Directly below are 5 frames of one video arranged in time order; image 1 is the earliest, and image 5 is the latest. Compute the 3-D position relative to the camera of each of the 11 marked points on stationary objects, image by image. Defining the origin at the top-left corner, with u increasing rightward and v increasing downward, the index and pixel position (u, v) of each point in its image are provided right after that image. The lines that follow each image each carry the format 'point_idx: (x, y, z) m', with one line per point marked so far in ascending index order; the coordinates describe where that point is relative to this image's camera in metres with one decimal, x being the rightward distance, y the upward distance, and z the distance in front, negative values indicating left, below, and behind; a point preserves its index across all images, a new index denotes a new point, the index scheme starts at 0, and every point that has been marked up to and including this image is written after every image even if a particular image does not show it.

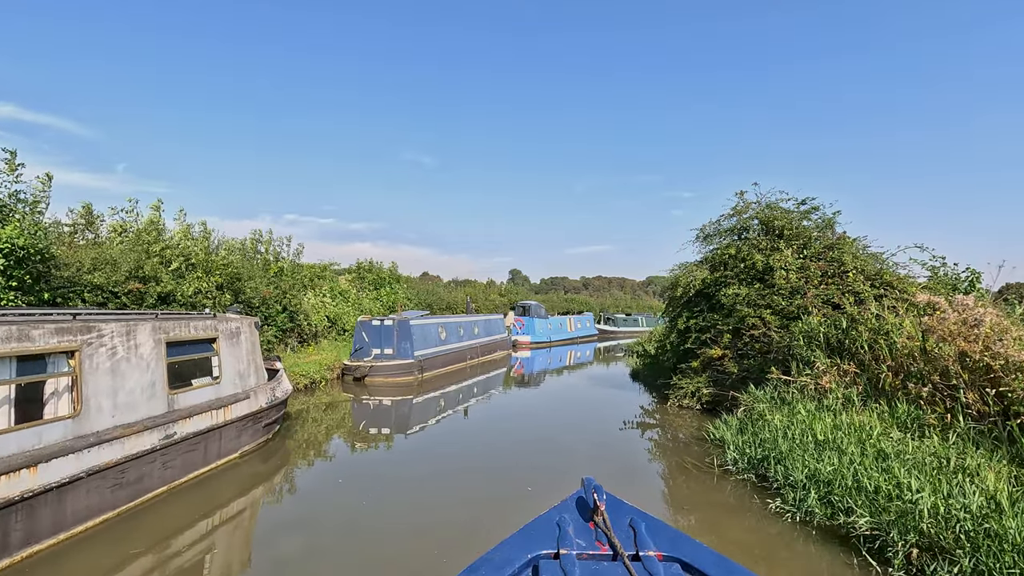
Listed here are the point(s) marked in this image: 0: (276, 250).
0: (-8.2, +1.2, +17.2) m
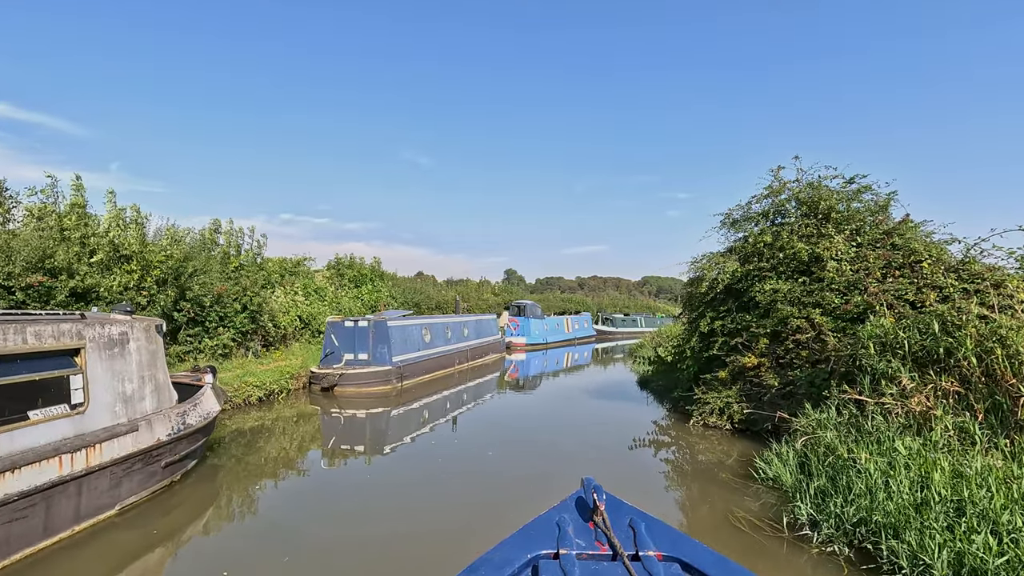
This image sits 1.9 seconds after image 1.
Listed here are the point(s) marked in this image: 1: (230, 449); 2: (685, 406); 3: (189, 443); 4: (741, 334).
0: (-8.4, +1.3, +15.3) m
1: (-4.9, -2.8, +8.9) m
2: (+3.6, -2.5, +10.7) m
3: (-3.7, -1.8, +5.8) m
4: (+4.1, -0.8, +9.0) m
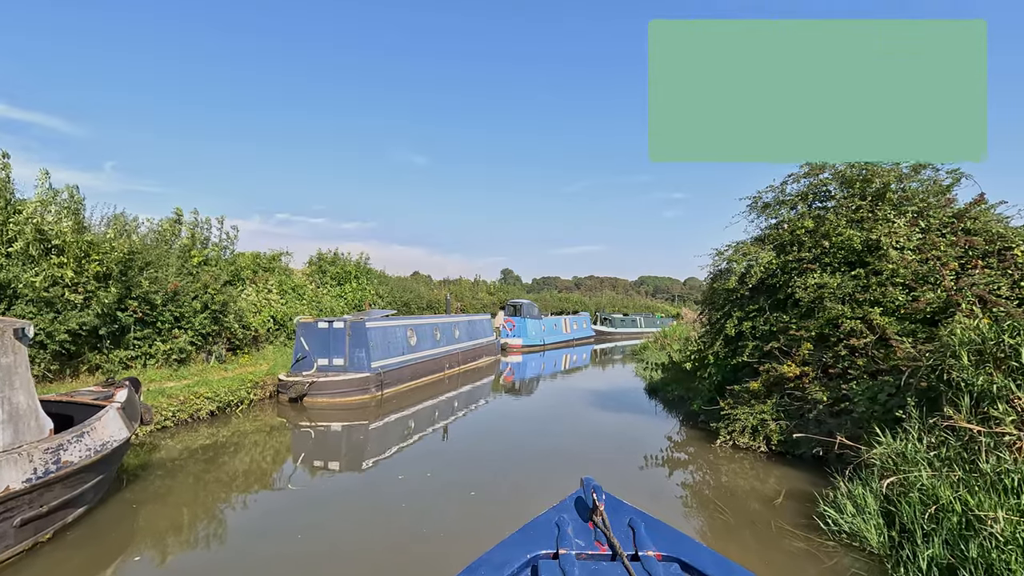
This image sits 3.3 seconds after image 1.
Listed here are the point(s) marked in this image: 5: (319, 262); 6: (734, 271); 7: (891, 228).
0: (-8.5, +1.4, +13.8) m
1: (-5.0, -2.7, +7.4) m
2: (+3.5, -2.4, +9.3) m
3: (-3.8, -1.7, +4.3) m
4: (+4.0, -0.7, +7.6) m
5: (-7.6, +1.0, +20.0) m
6: (+3.6, +0.3, +8.1) m
7: (+5.0, +0.8, +6.7) m
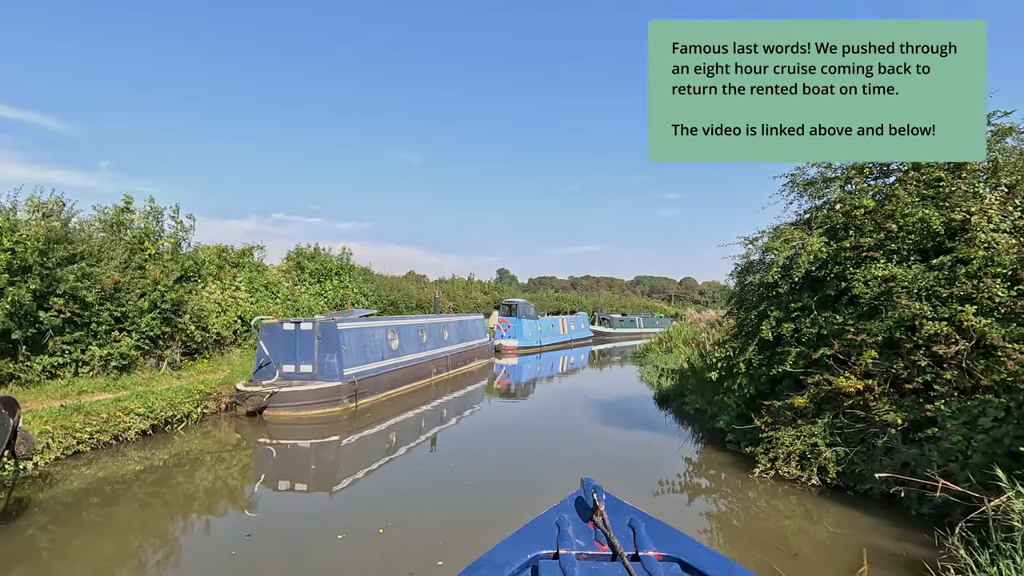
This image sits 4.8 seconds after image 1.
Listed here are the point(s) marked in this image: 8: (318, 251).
0: (-8.7, +1.5, +12.3) m
1: (-5.1, -2.7, +5.9) m
2: (+3.4, -2.3, +7.8) m
3: (-3.9, -1.6, +2.8) m
4: (+3.8, -0.7, +6.2) m
5: (-7.8, +1.1, +18.5) m
6: (+3.5, +0.4, +6.7) m
7: (+4.9, +0.9, +5.3) m
8: (-7.1, +1.4, +18.7) m
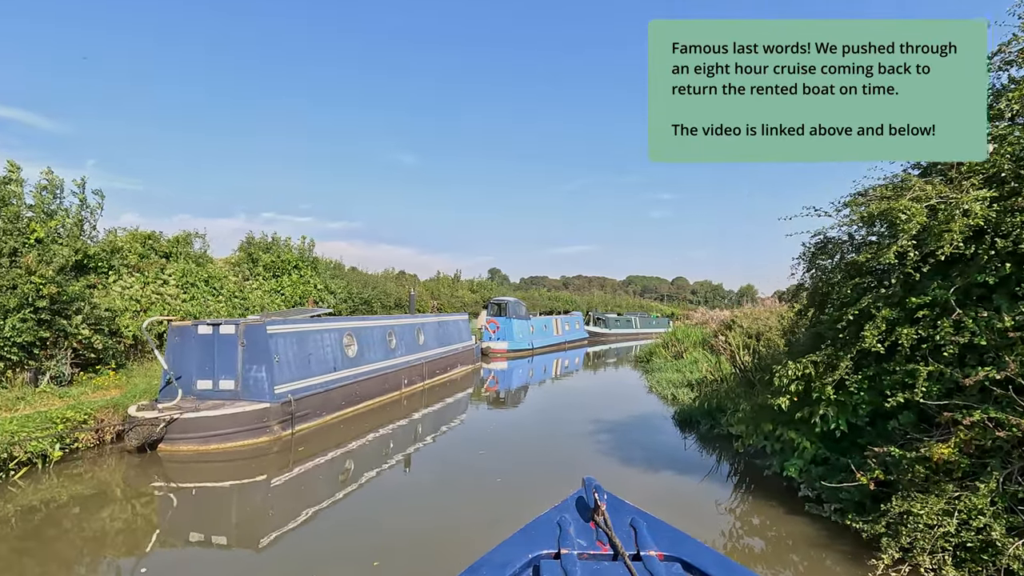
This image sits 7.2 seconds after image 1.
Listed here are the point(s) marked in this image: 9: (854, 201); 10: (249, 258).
0: (-9.0, +1.6, +9.8) m
1: (-5.3, -2.5, +3.5) m
2: (+3.2, -2.2, +5.5) m
3: (-4.0, -1.5, +0.4) m
4: (+3.6, -0.5, +3.9) m
5: (-8.2, +1.3, +16.0) m
6: (+3.3, +0.5, +4.4) m
7: (+4.7, +1.0, +3.0) m
8: (-7.5, +1.5, +16.2) m
9: (+3.3, +0.8, +4.8) m
10: (-8.0, +0.9, +15.5) m
